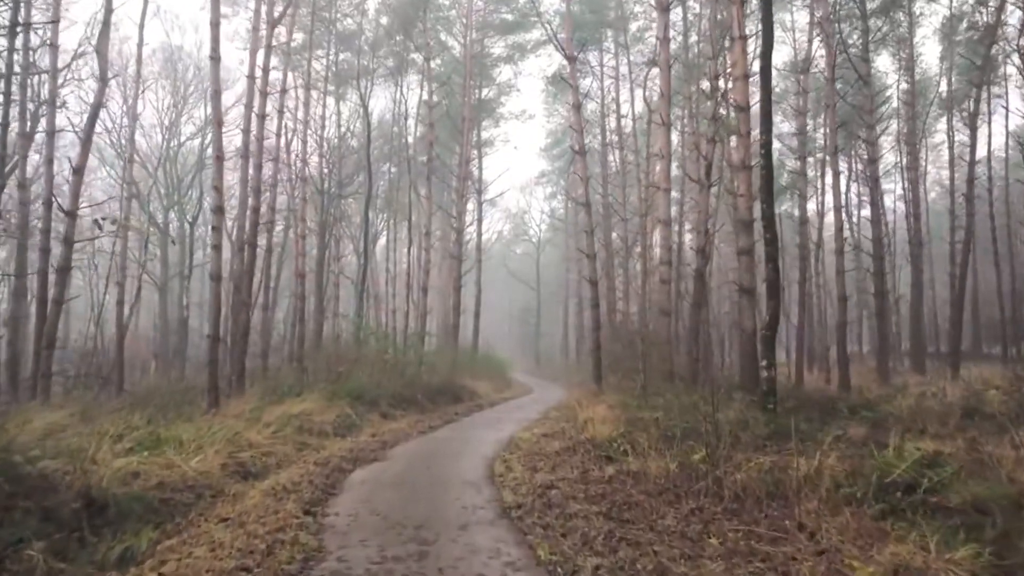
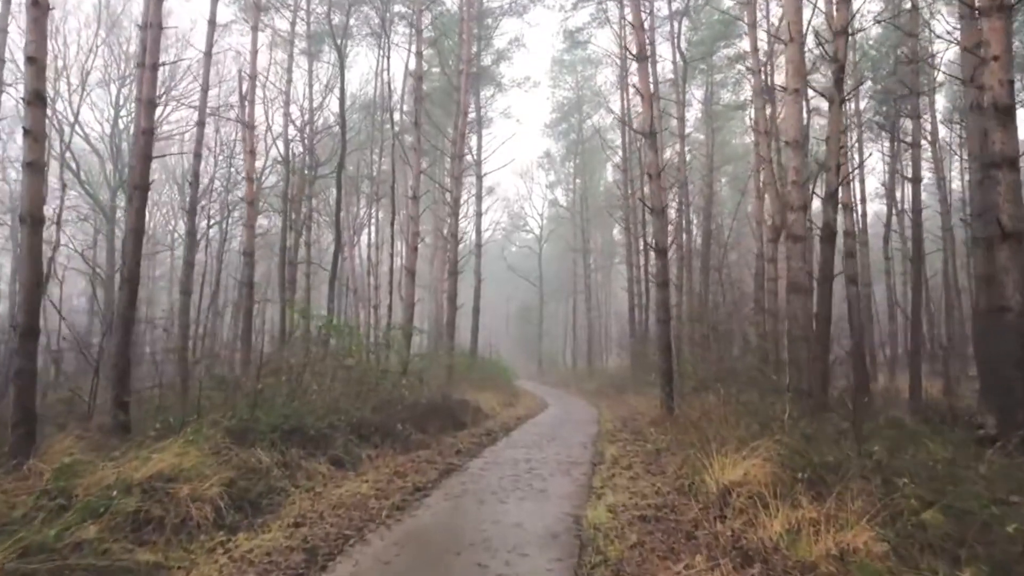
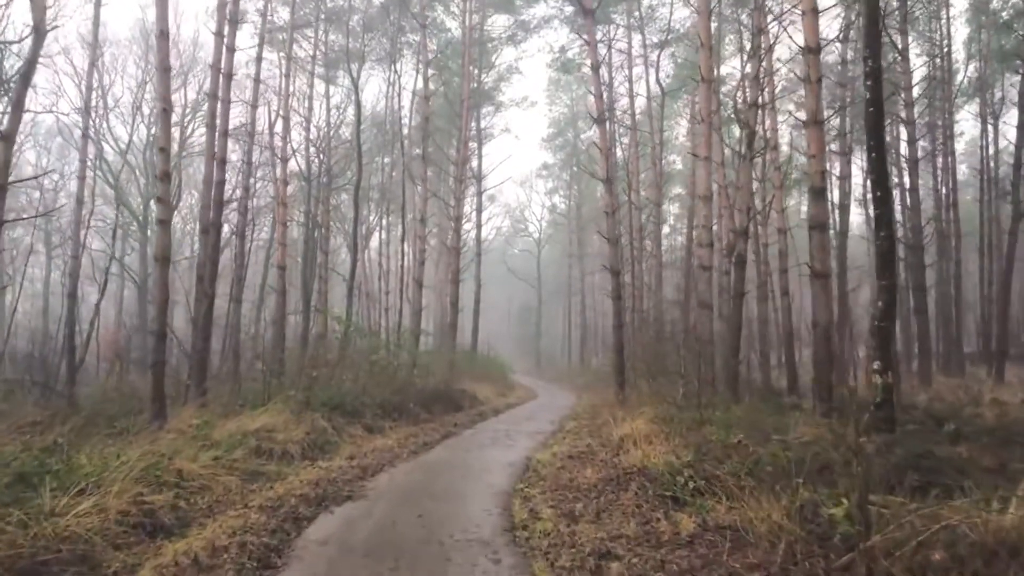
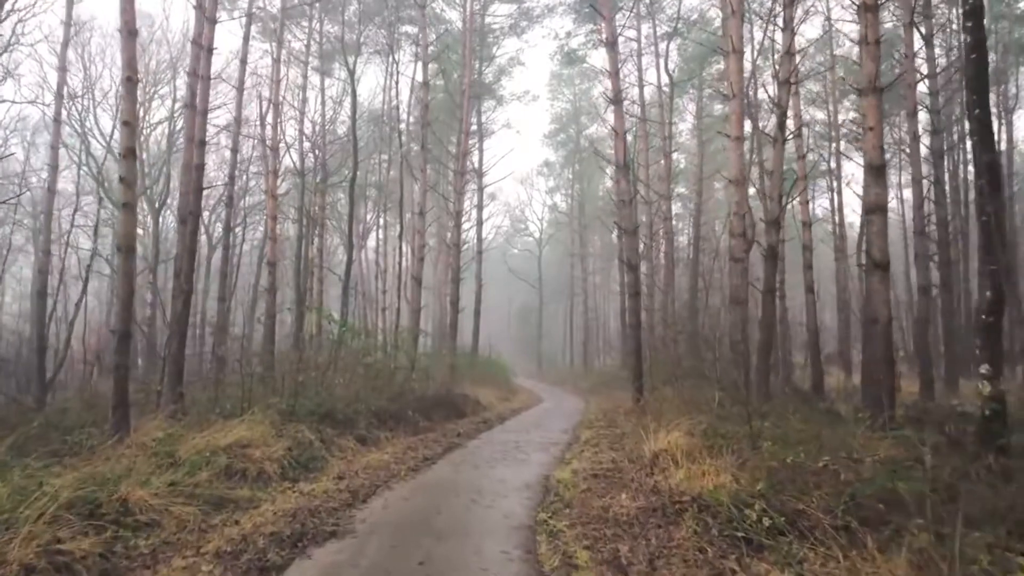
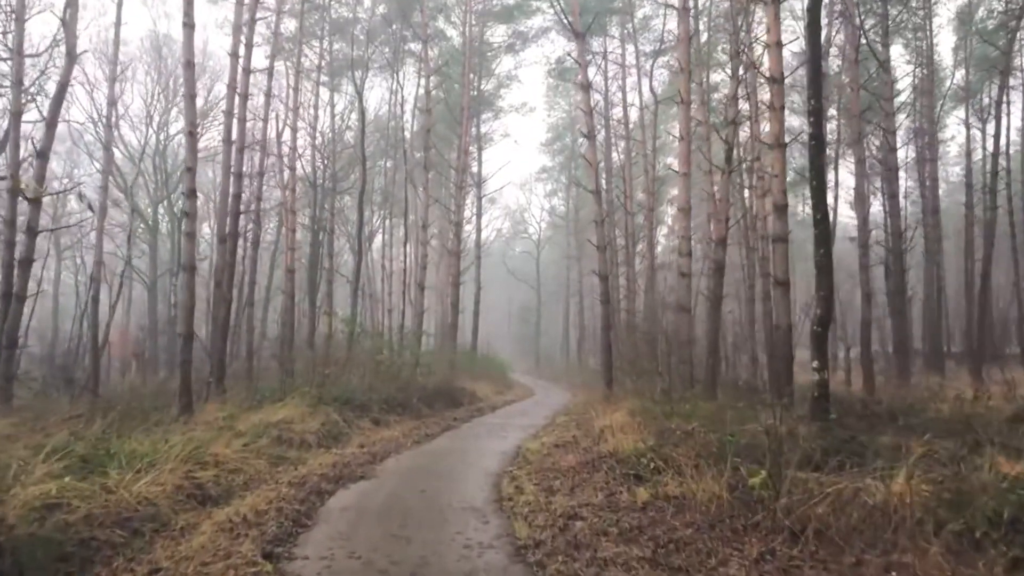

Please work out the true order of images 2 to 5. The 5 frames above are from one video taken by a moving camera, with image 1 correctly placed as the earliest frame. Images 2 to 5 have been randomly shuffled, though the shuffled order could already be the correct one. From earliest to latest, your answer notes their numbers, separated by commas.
5, 3, 4, 2
